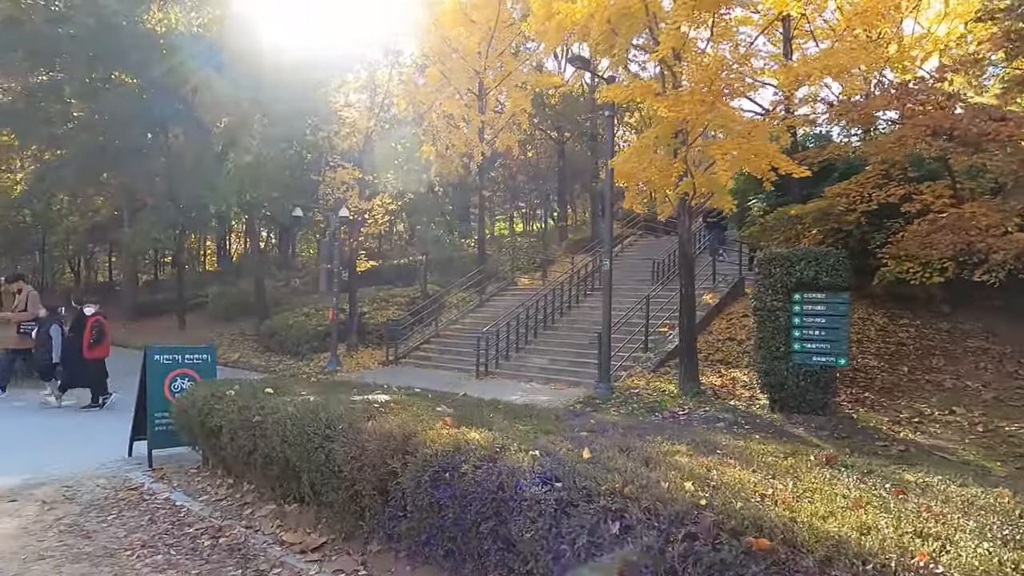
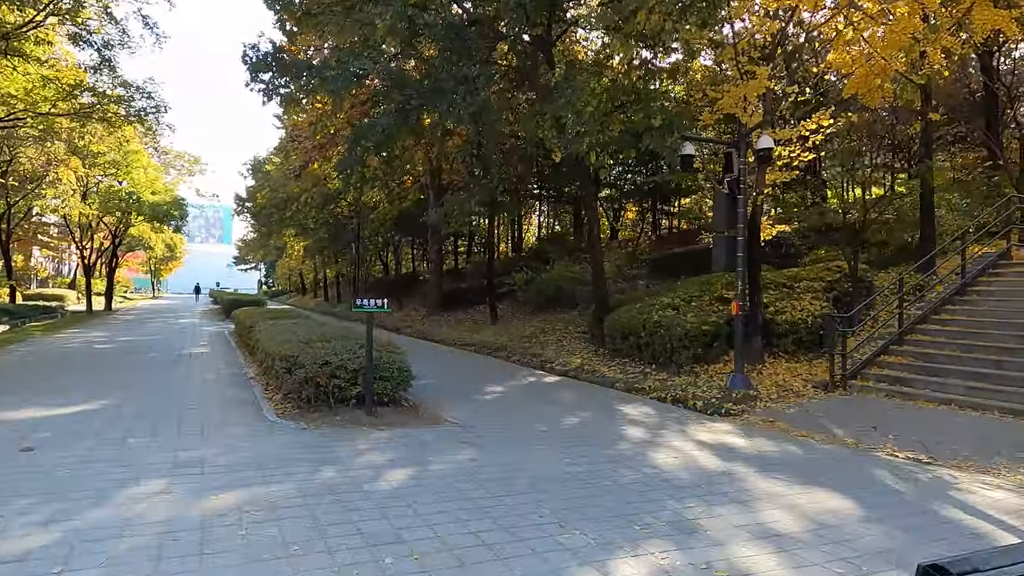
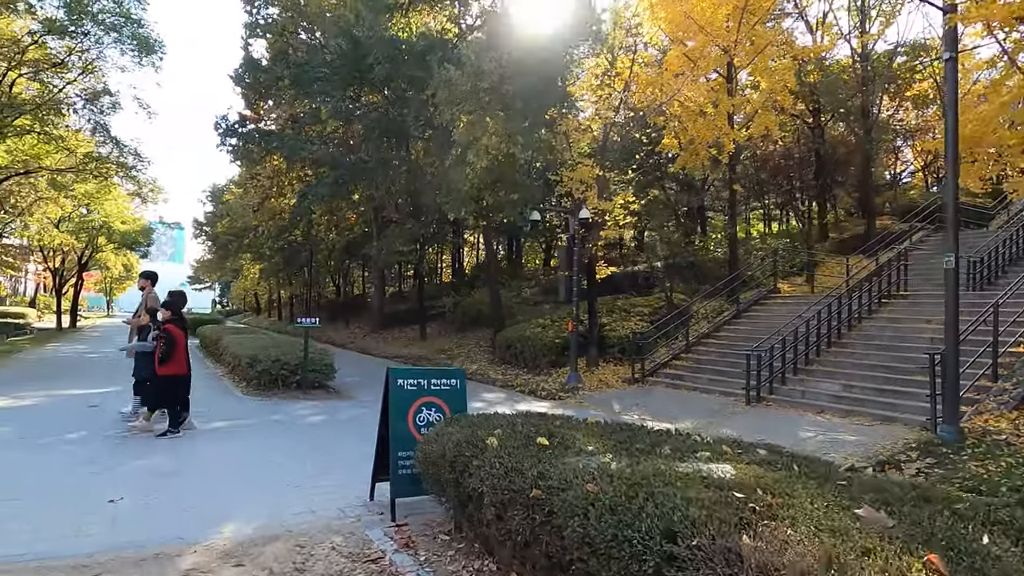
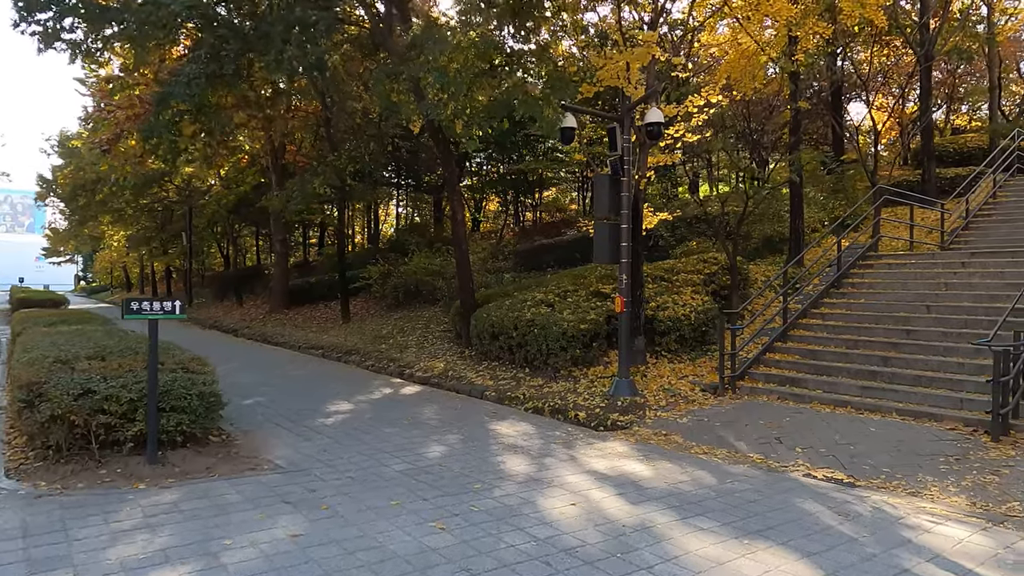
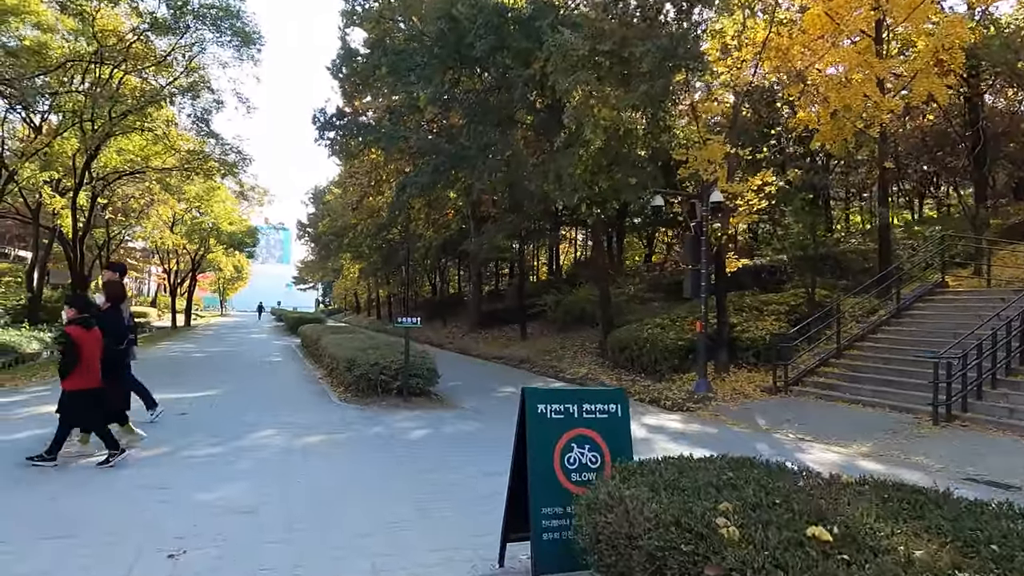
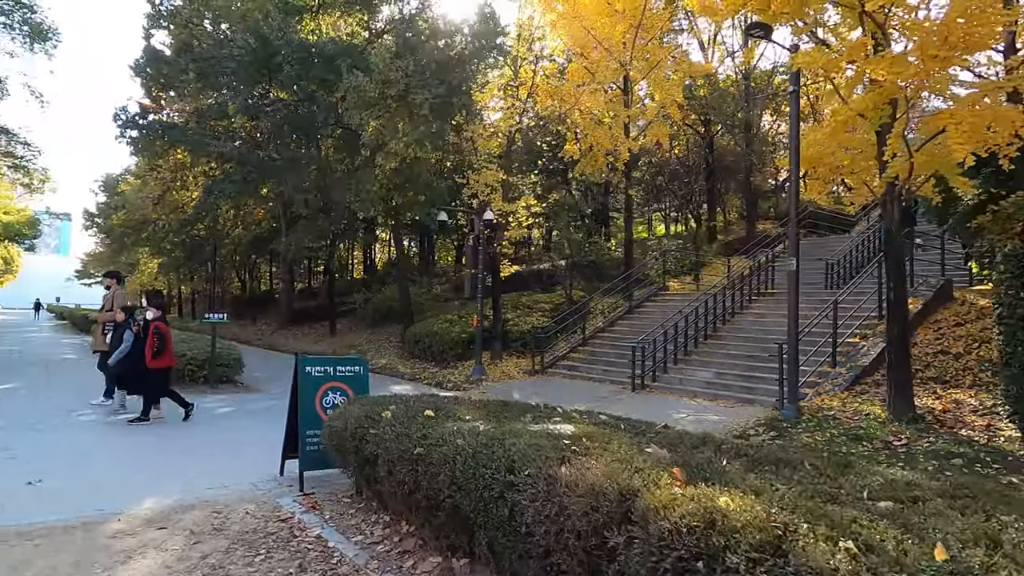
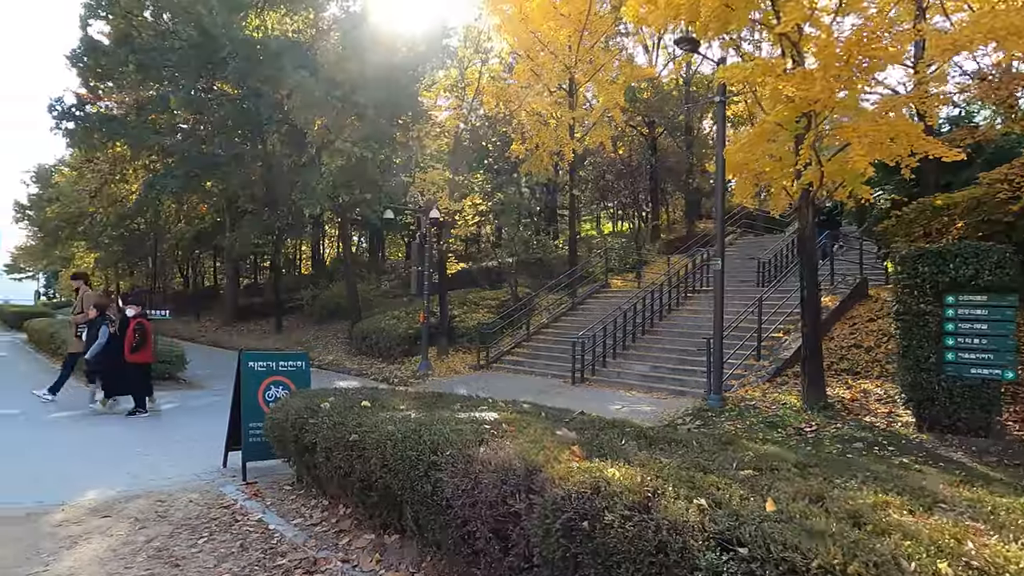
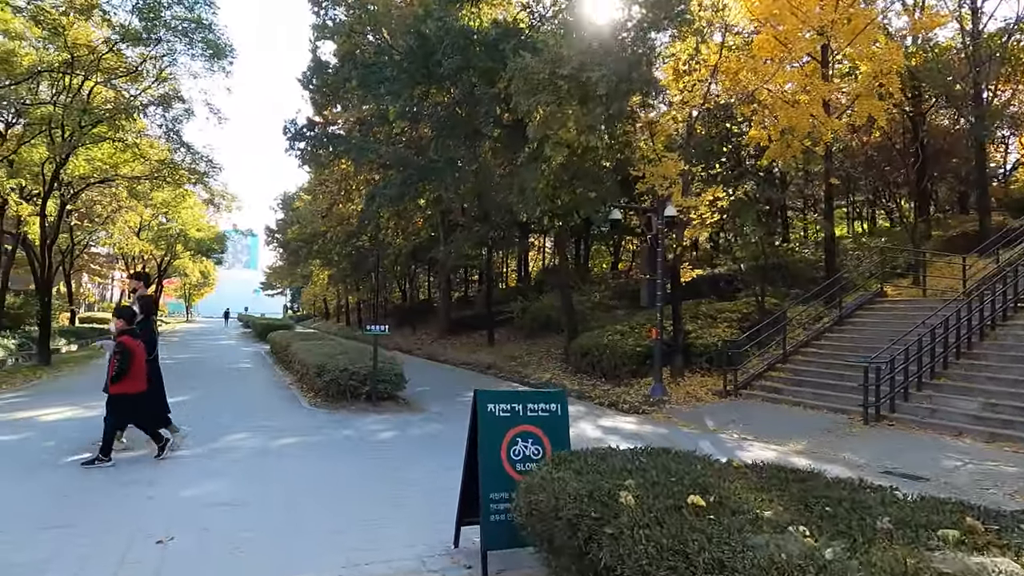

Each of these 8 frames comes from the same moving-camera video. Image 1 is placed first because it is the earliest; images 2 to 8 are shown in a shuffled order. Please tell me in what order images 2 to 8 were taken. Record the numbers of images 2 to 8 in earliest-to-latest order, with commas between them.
7, 6, 3, 8, 5, 2, 4
